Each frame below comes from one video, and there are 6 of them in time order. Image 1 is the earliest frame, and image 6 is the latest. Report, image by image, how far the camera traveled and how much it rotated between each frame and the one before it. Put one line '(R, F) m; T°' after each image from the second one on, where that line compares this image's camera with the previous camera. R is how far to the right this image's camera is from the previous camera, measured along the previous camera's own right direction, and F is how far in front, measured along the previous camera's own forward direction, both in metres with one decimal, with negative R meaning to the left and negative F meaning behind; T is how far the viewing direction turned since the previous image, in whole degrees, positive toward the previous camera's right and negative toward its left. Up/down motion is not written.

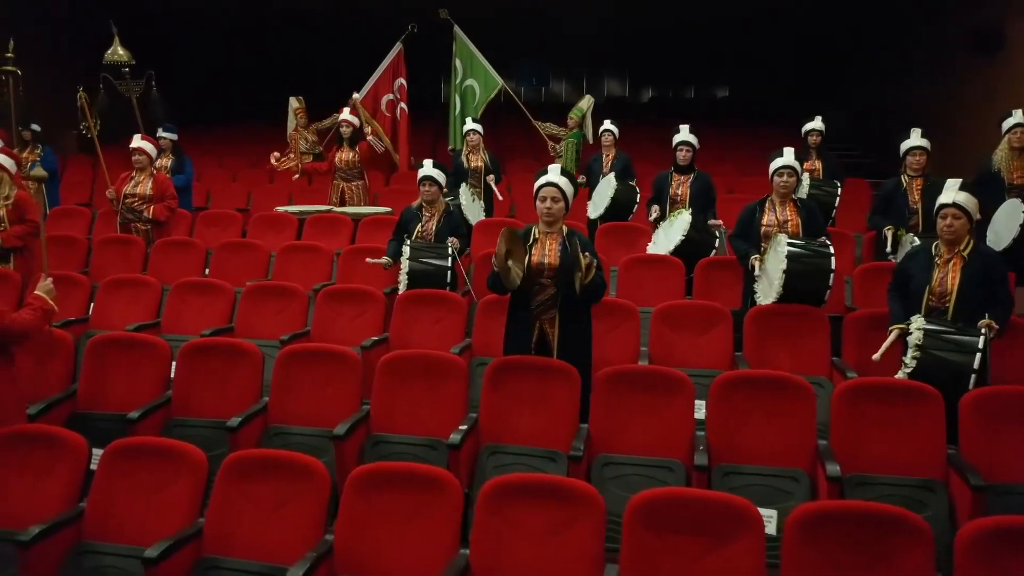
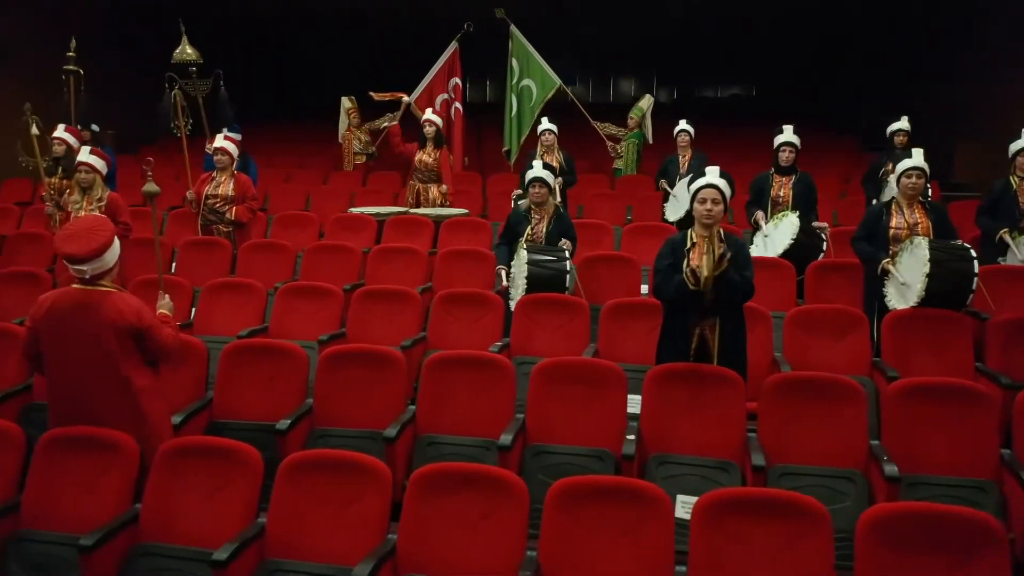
(-0.8, +0.1) m; +1°
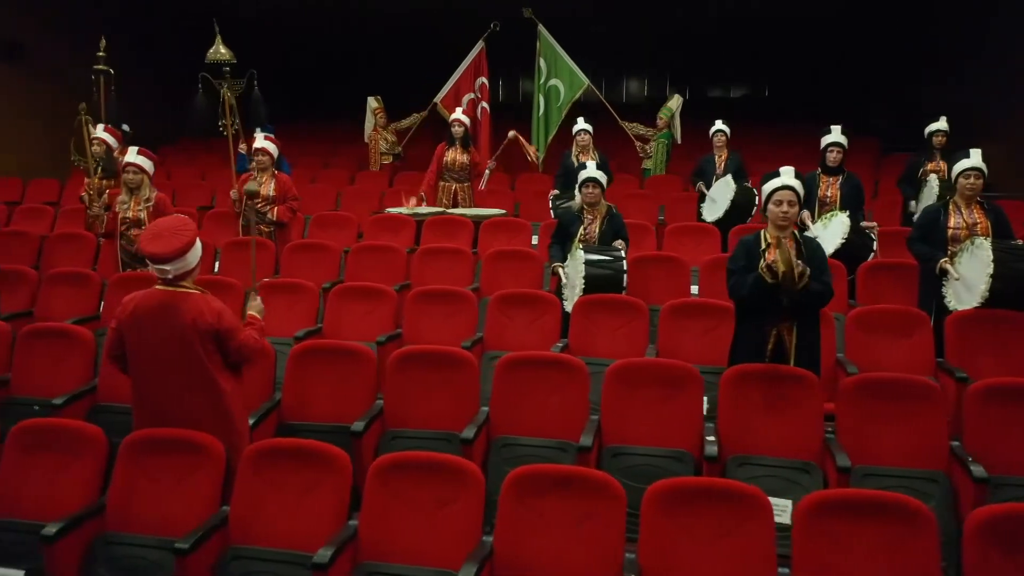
(-0.4, 0.0) m; 0°
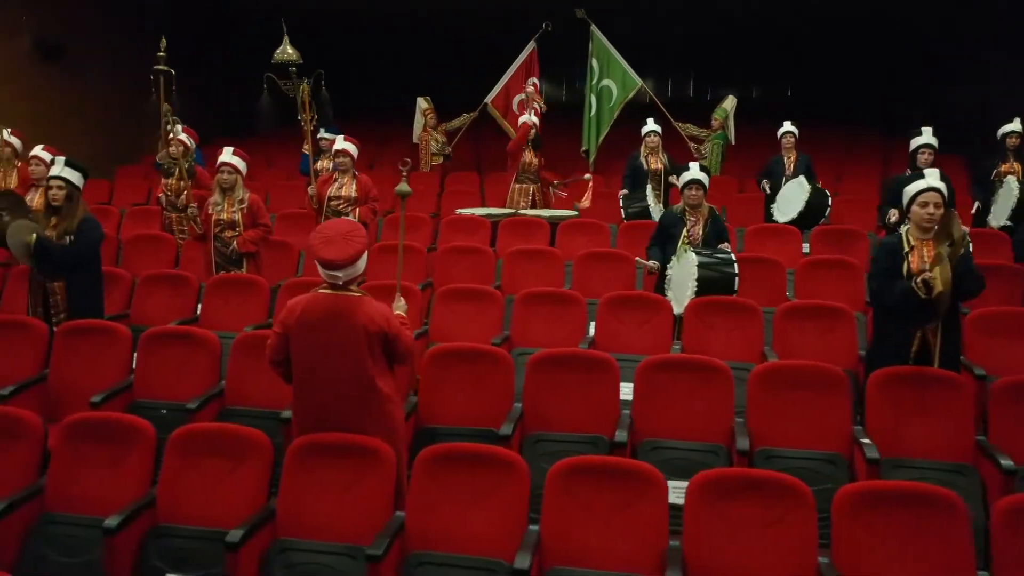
(-0.7, 0.0) m; +1°
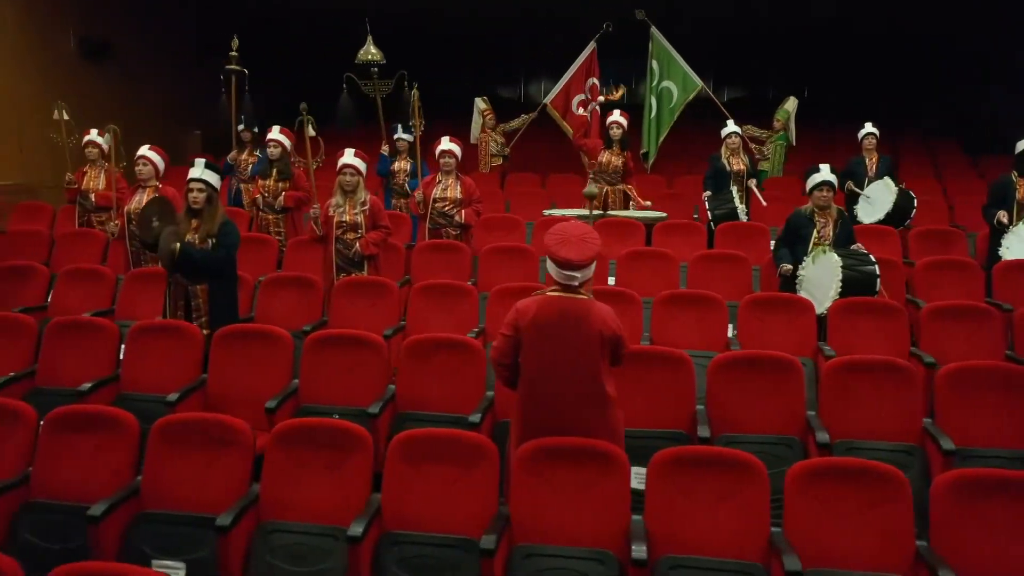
(-1.0, 0.0) m; +2°
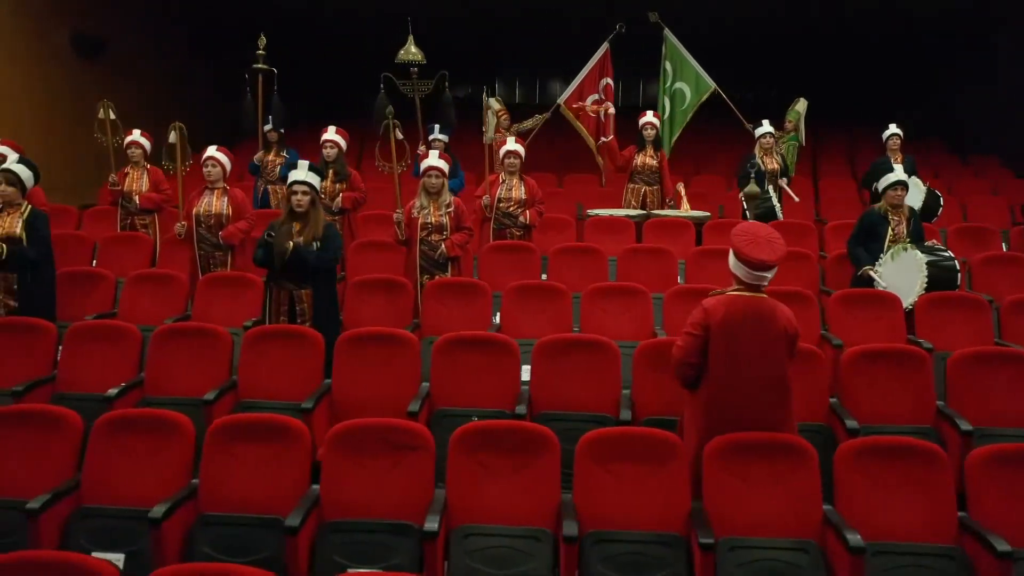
(-1.0, 0.0) m; +5°
